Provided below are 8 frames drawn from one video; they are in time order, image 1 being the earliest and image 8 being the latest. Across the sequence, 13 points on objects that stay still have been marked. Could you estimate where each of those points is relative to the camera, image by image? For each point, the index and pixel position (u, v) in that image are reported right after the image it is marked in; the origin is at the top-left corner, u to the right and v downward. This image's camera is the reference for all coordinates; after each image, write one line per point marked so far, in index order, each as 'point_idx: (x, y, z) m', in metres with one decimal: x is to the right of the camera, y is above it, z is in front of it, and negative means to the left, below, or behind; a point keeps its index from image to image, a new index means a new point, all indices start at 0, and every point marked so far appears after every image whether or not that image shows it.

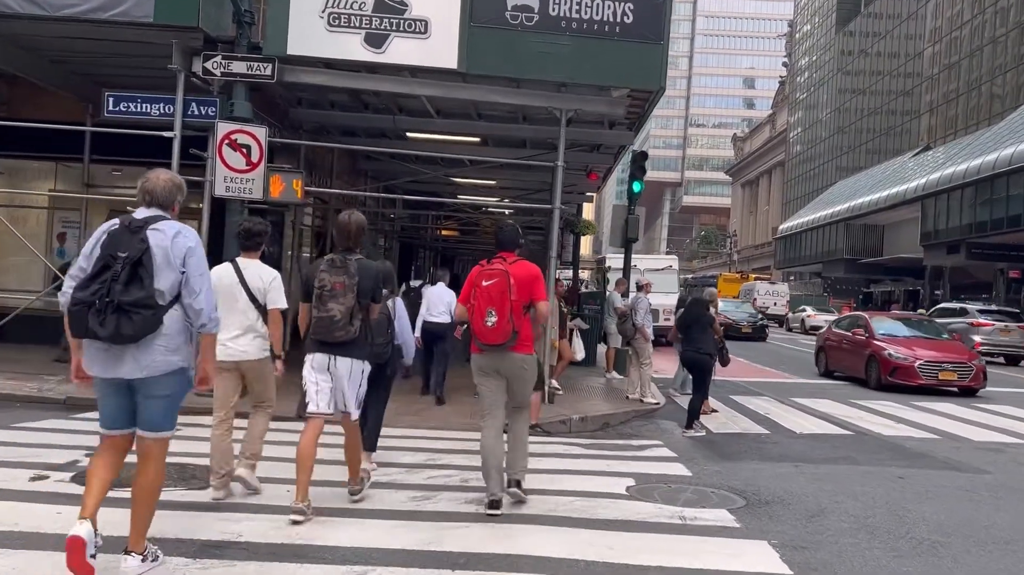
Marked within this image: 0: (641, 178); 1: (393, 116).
0: (+2.2, +1.9, +14.6) m
1: (-1.9, +2.7, +13.4) m
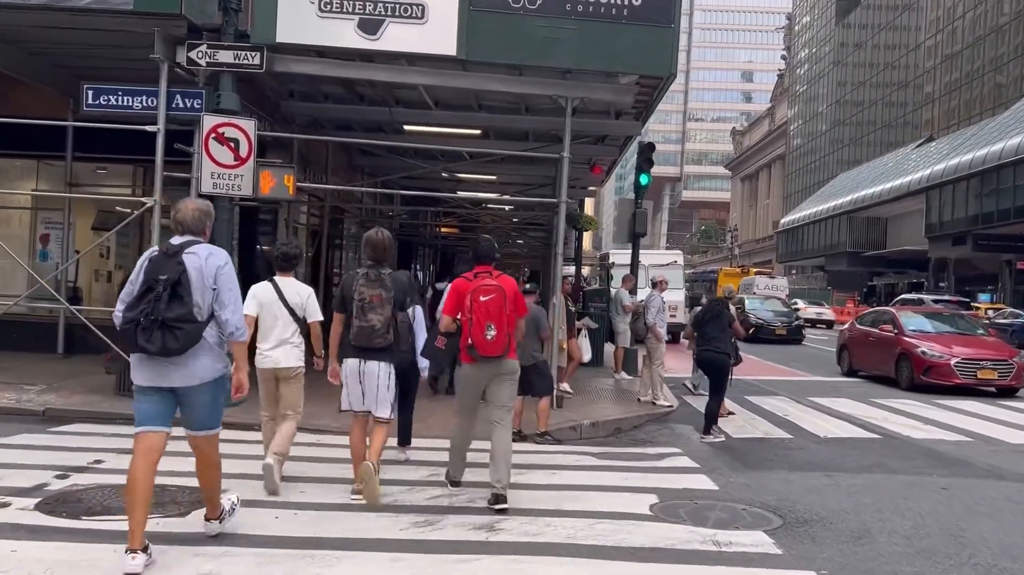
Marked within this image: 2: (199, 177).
0: (+2.3, +1.9, +14.0) m
1: (-1.9, +2.8, +12.8) m
2: (-3.6, +1.3, +9.8) m
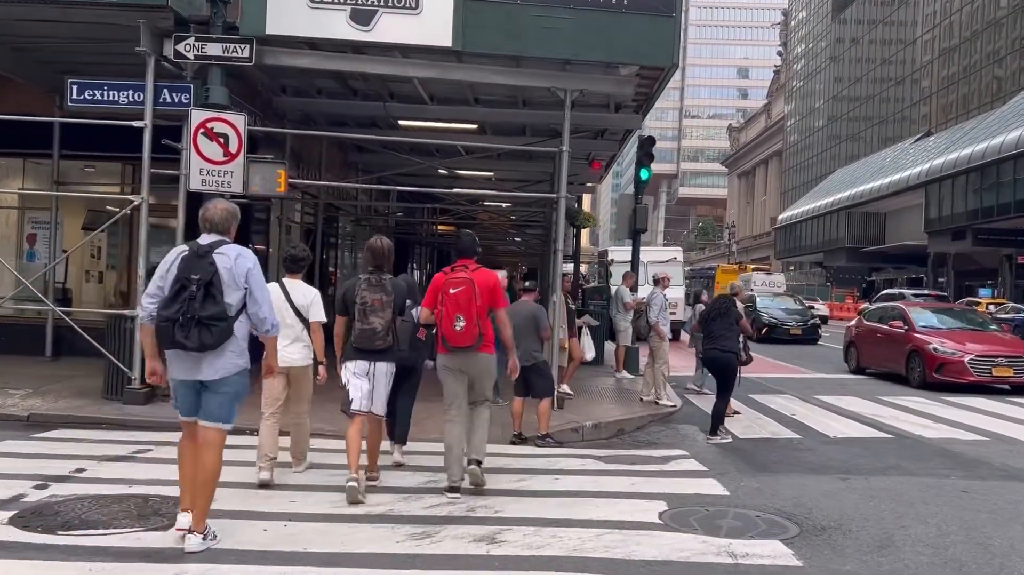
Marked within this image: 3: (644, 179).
0: (+2.2, +2.0, +13.7) m
1: (-1.9, +2.8, +12.5) m
2: (-3.7, +1.3, +9.5) m
3: (+2.2, +1.8, +13.8) m
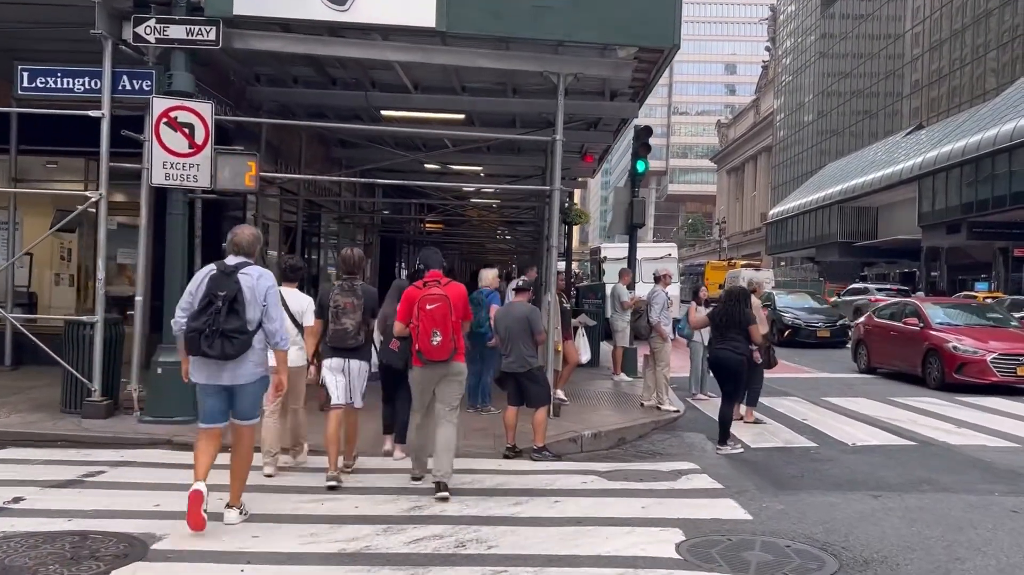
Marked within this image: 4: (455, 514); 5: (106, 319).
0: (+2.1, +2.0, +13.1) m
1: (-2.1, +2.8, +11.8) m
2: (-3.8, +1.2, +8.7) m
3: (+2.0, +1.8, +13.1) m
4: (-0.4, -1.5, +5.5) m
5: (-4.2, -0.3, +8.8) m
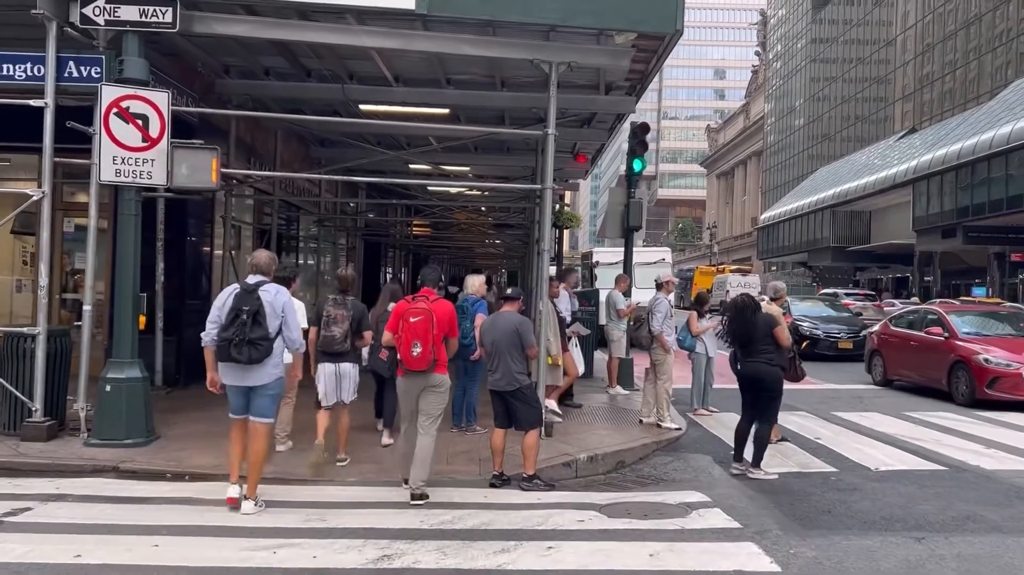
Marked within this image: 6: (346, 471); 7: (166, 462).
0: (+1.9, +1.9, +12.3) m
1: (-2.2, +2.7, +11.0) m
2: (-3.9, +1.2, +7.9) m
3: (+1.8, +1.7, +12.3) m
4: (-0.4, -1.5, +4.6) m
5: (-4.4, -0.4, +7.9) m
6: (-1.5, -1.6, +7.4) m
7: (-3.0, -1.5, +7.3) m
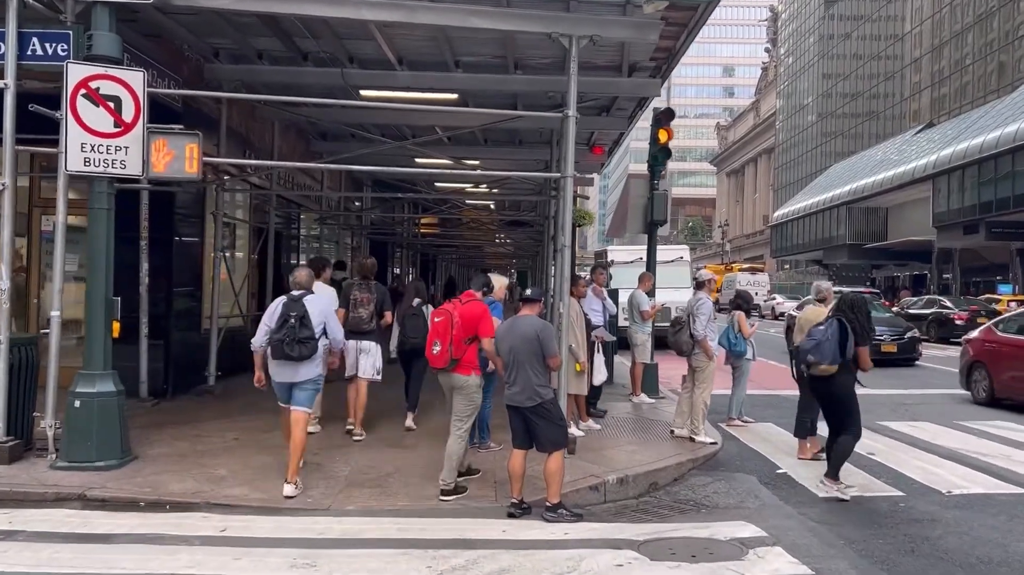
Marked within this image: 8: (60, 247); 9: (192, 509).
0: (+2.1, +1.9, +11.4) m
1: (-2.0, +2.6, +10.1) m
2: (-3.7, +1.1, +7.0) m
3: (+2.0, +1.7, +11.4) m
4: (-0.3, -1.5, +3.7) m
5: (-4.2, -0.4, +7.1) m
6: (-1.3, -1.6, +6.5) m
7: (-2.9, -1.5, +6.5) m
8: (-4.0, +0.4, +7.4) m
9: (-2.4, -1.7, +6.3) m
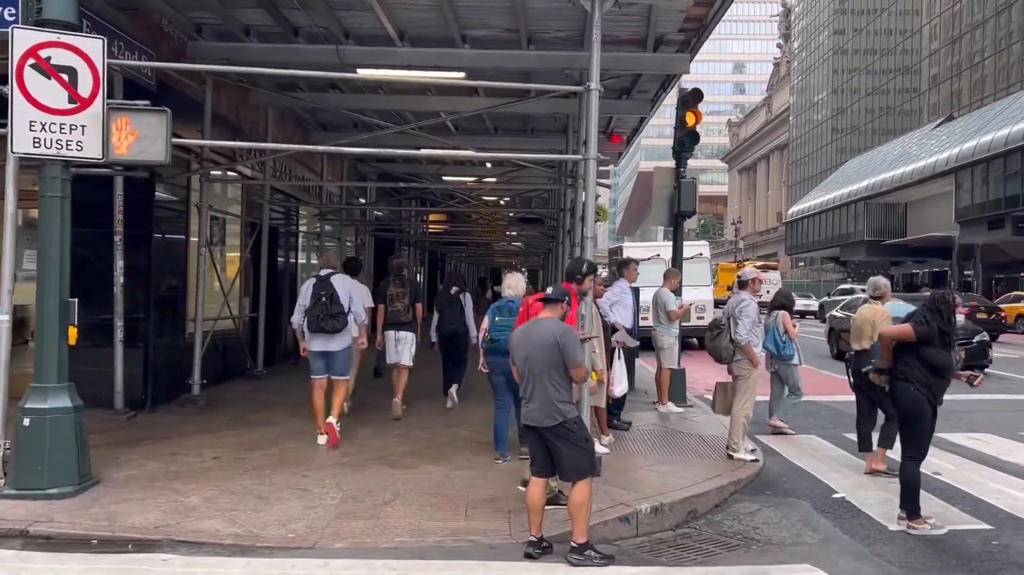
0: (+2.2, +2.0, +10.4) m
1: (-1.9, +2.7, +9.2) m
2: (-3.6, +1.1, +6.1) m
3: (+2.2, +1.7, +10.4) m
4: (-0.2, -1.5, +2.8) m
5: (-4.1, -0.4, +6.1) m
6: (-1.2, -1.6, +5.6) m
7: (-2.8, -1.5, +5.5) m
8: (-3.9, +0.4, +6.5) m
9: (-2.3, -1.6, +5.3) m
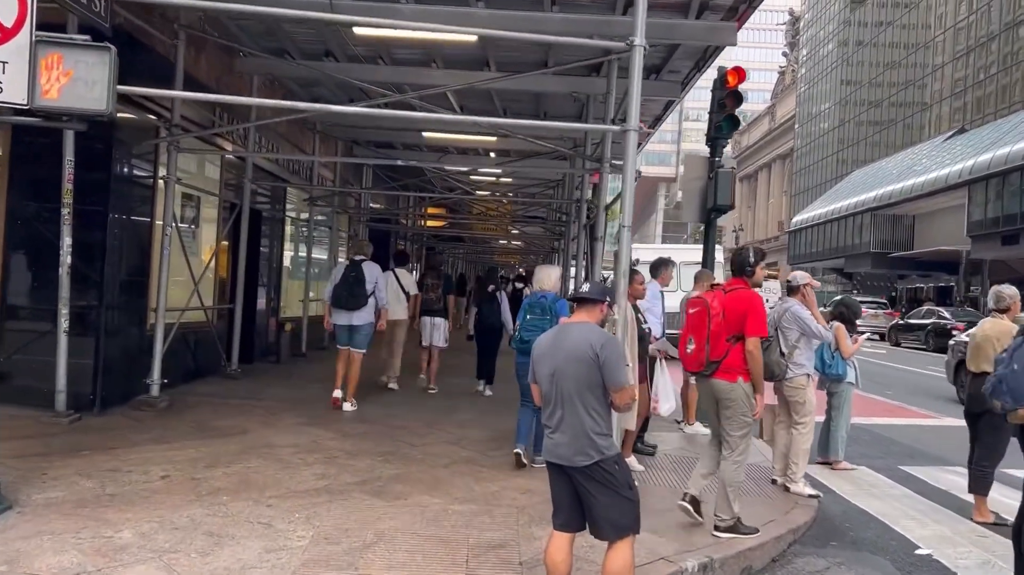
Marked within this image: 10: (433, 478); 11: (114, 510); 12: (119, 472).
0: (+2.4, +1.9, +9.2) m
1: (-1.7, +2.7, +7.9) m
2: (-3.5, +1.3, +4.8) m
3: (+2.3, +1.7, +9.2) m
4: (-0.1, -1.5, +1.6) m
5: (-4.0, -0.3, +4.9) m
6: (-1.1, -1.5, +4.3) m
7: (-2.7, -1.4, +4.3) m
8: (-3.7, +0.5, +5.3) m
9: (-2.2, -1.5, +4.1) m
10: (-0.6, -1.4, +6.3) m
11: (-2.5, -1.4, +5.3) m
12: (-2.8, -1.3, +6.1) m
